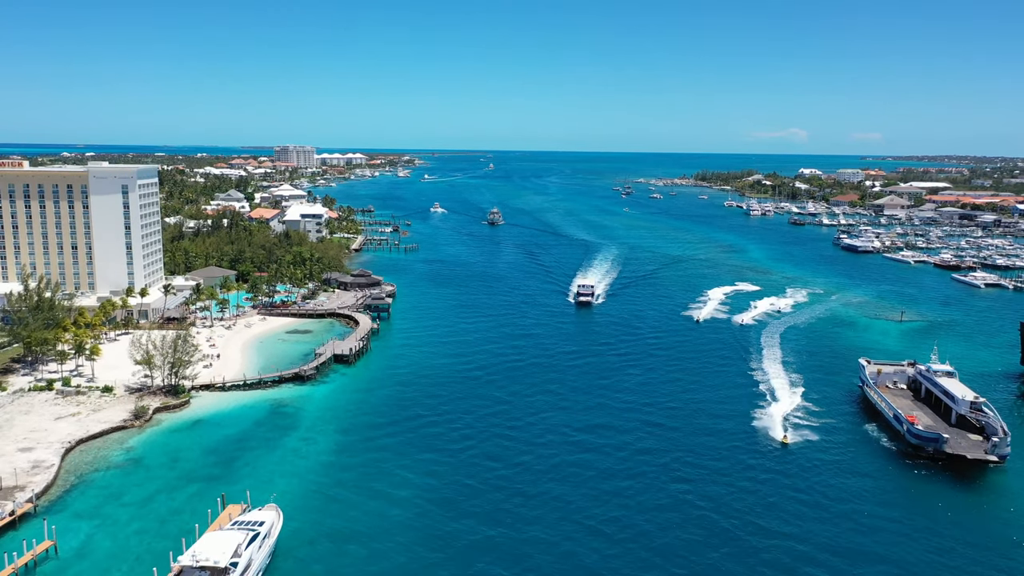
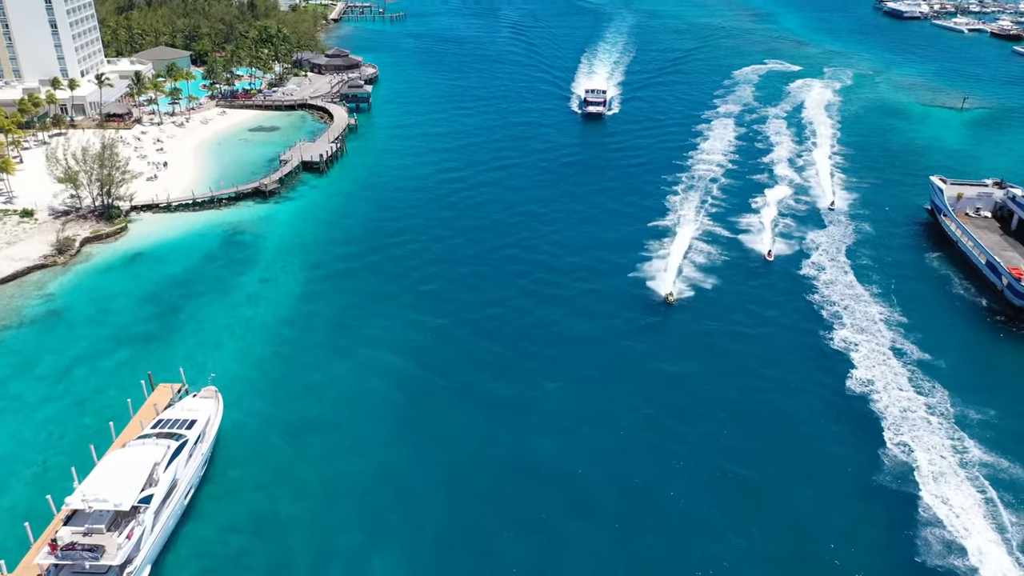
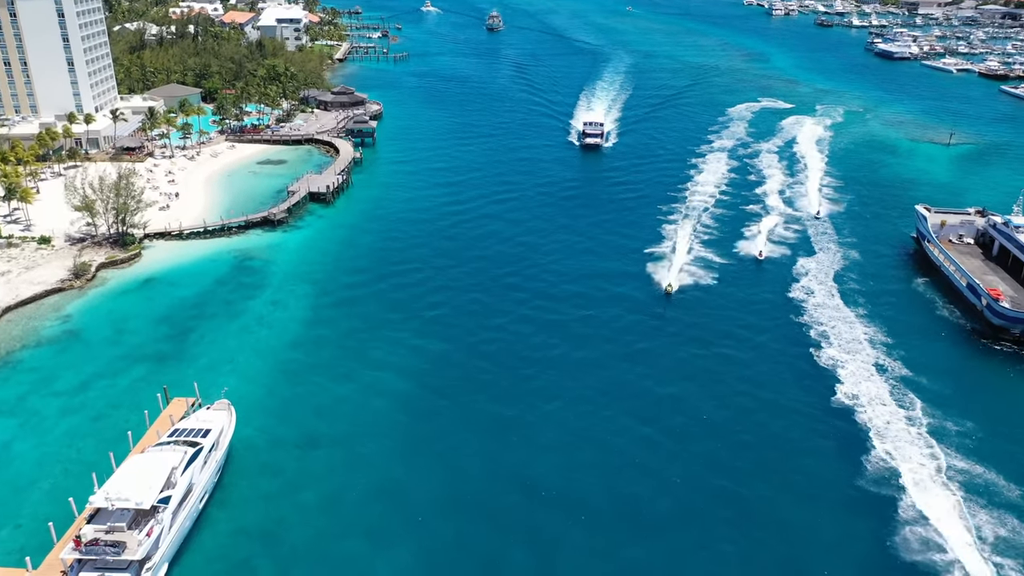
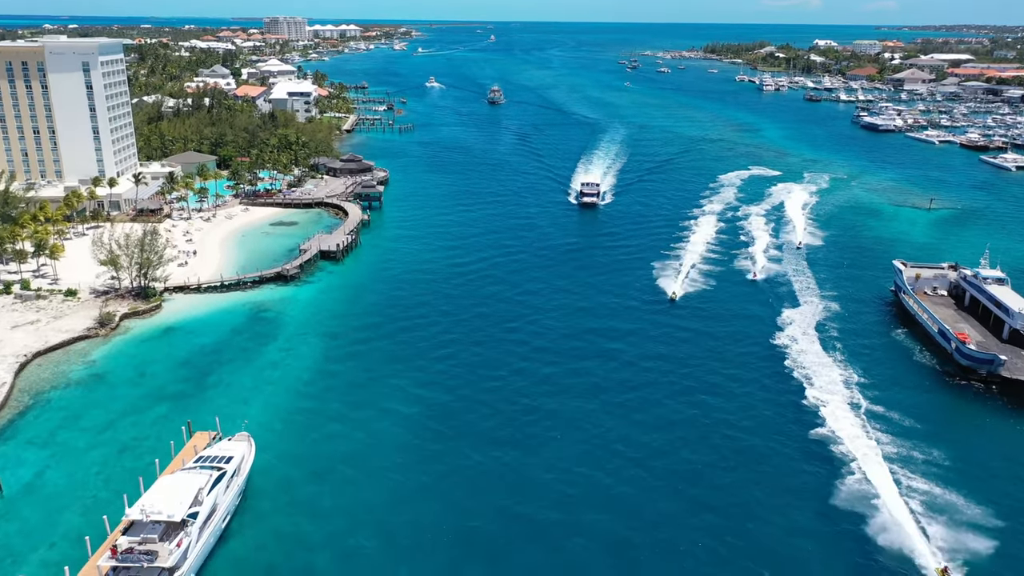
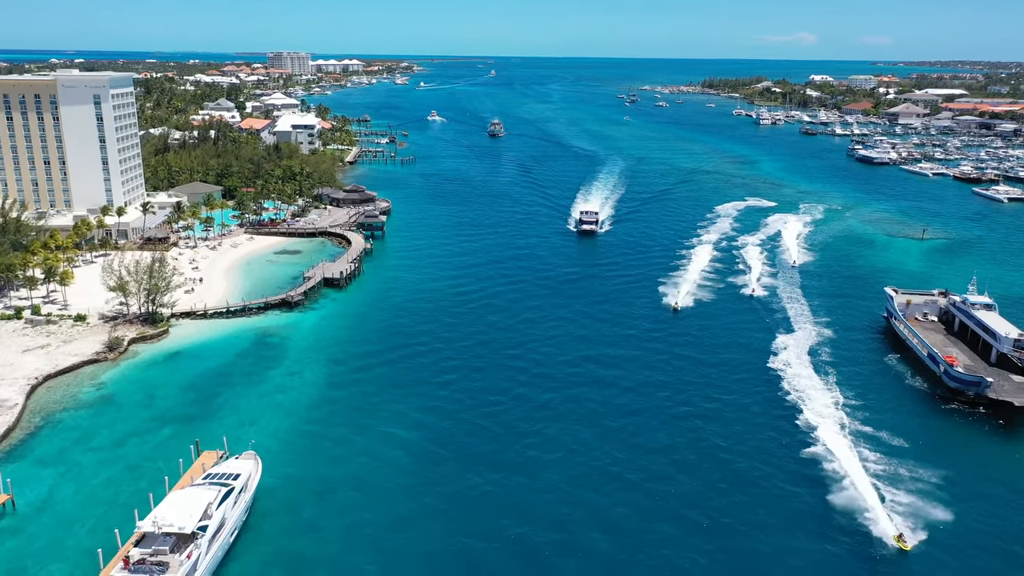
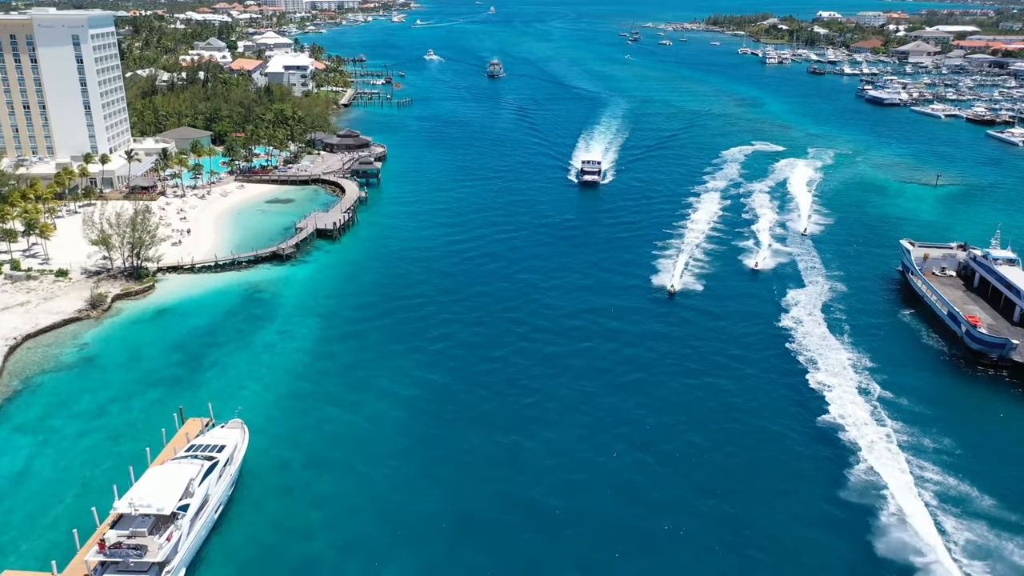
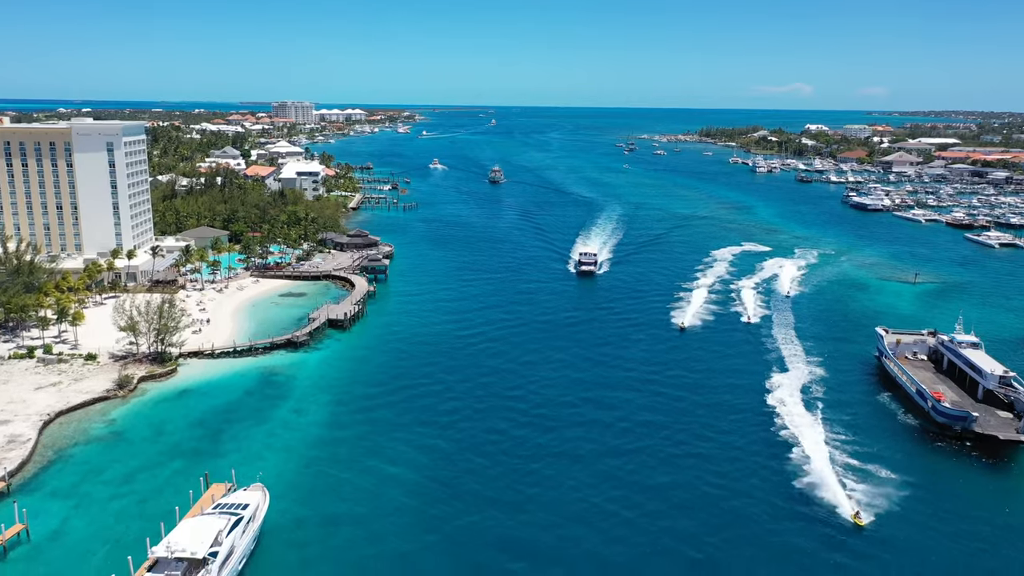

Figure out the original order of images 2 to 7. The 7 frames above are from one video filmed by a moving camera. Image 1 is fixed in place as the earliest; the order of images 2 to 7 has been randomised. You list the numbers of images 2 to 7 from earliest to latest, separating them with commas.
7, 5, 4, 6, 3, 2
